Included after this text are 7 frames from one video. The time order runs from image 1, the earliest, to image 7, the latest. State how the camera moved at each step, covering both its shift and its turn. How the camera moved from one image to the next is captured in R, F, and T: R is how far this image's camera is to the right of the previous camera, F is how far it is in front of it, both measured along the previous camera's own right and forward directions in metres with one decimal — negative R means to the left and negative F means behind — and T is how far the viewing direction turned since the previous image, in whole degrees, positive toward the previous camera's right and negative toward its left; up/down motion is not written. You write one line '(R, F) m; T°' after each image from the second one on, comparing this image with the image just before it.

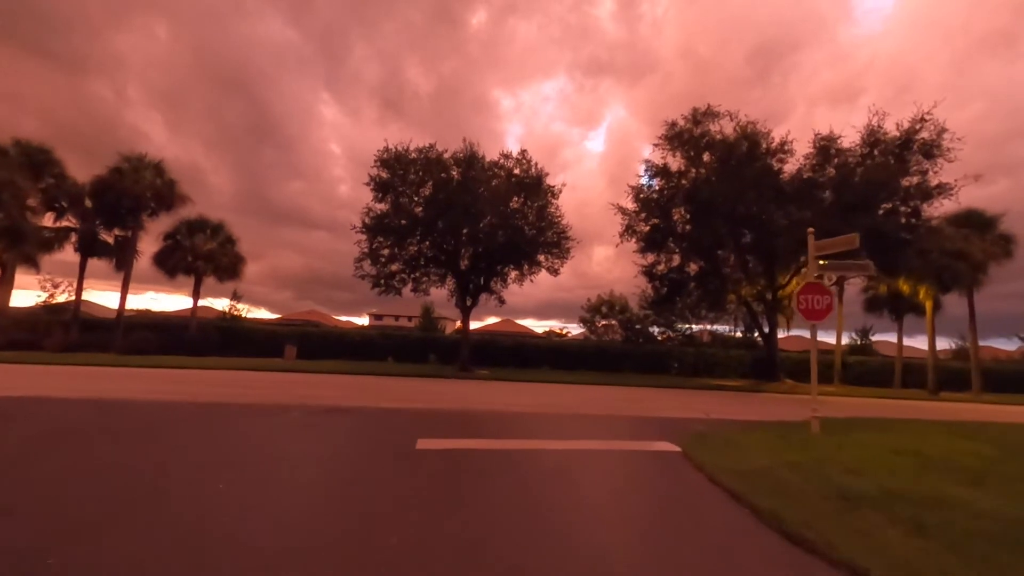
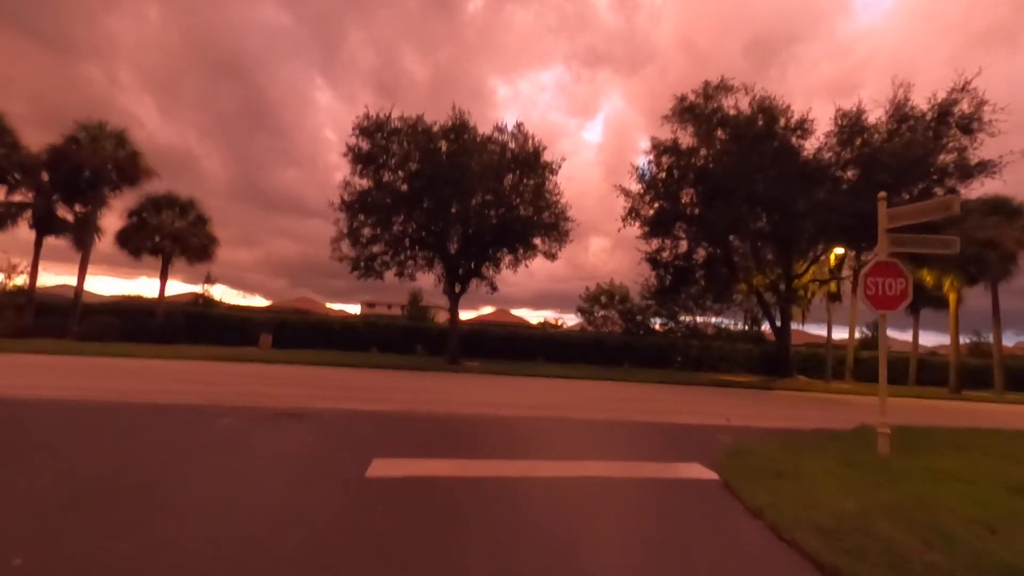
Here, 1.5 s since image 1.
(+0.1, +2.9) m; +1°
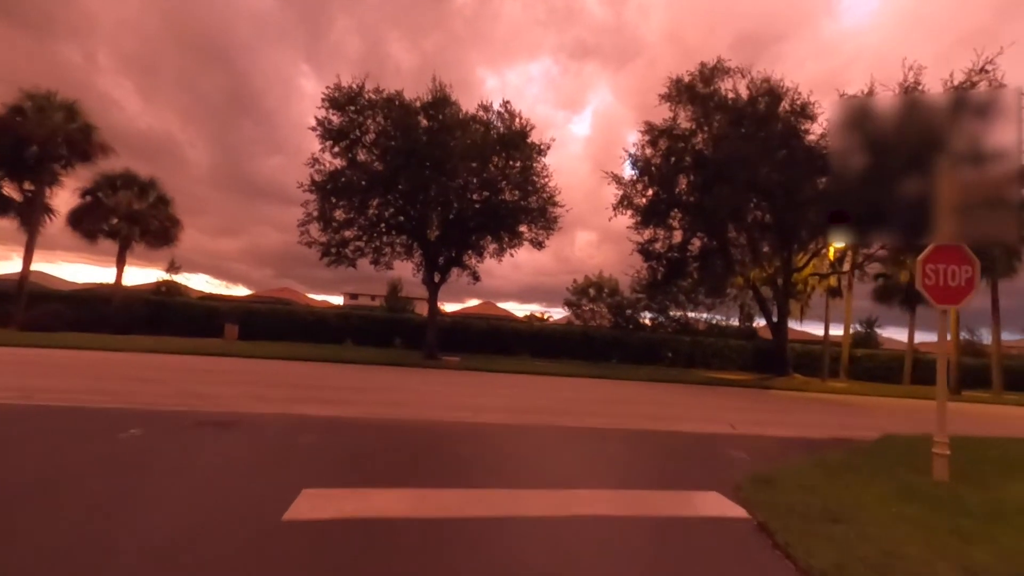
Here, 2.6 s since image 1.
(+0.2, +2.1) m; +1°
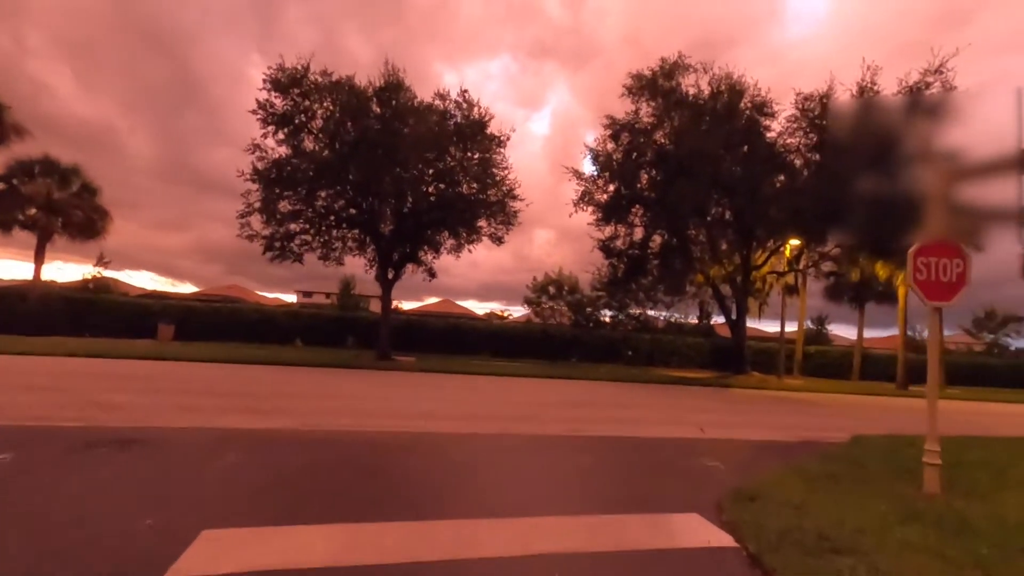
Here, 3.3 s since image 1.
(+0.1, +1.2) m; +4°
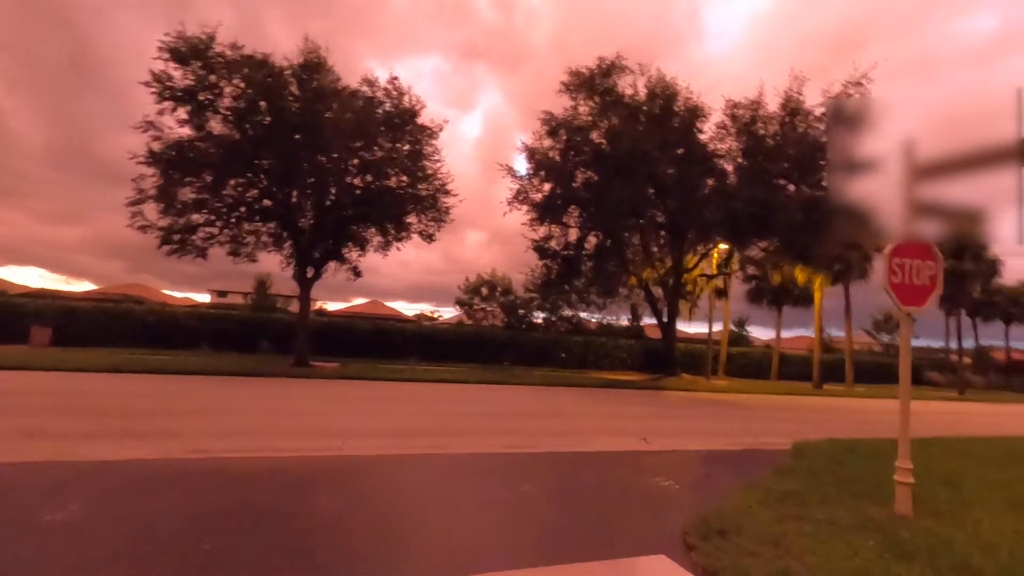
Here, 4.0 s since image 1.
(-0.1, +1.3) m; +7°
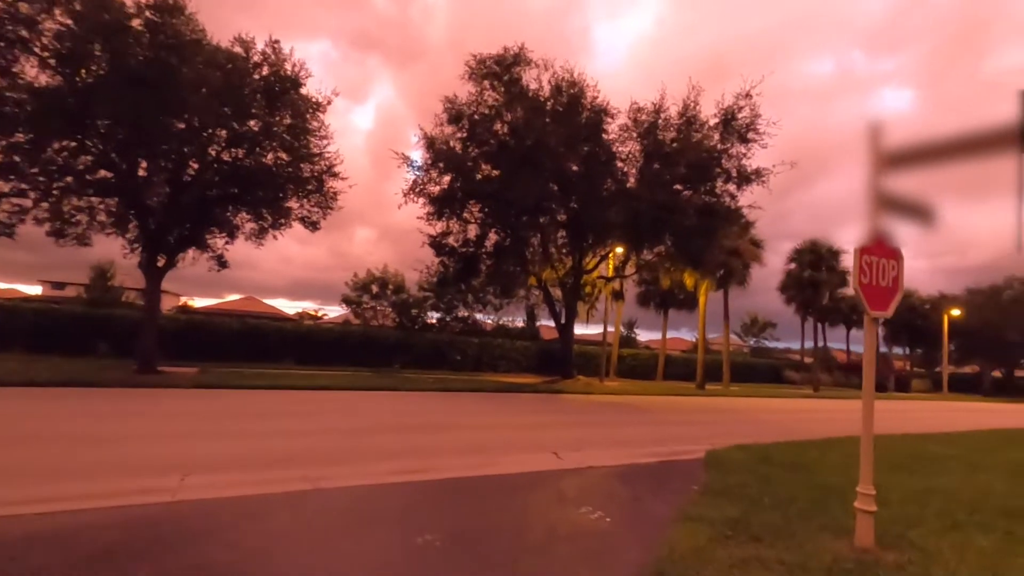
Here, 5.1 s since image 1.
(-0.2, +1.8) m; +12°
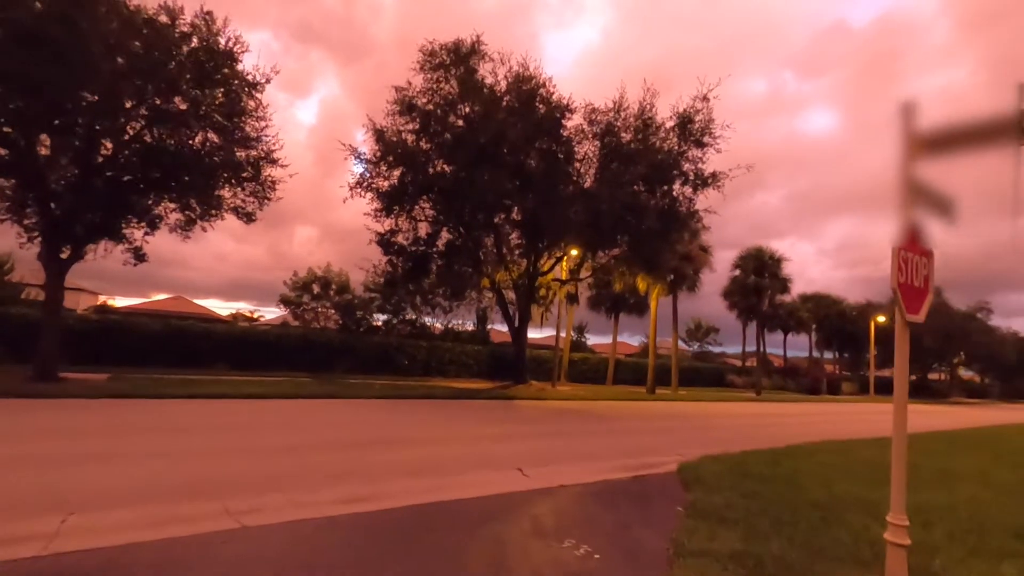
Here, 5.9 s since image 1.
(-0.4, +1.2) m; +6°
